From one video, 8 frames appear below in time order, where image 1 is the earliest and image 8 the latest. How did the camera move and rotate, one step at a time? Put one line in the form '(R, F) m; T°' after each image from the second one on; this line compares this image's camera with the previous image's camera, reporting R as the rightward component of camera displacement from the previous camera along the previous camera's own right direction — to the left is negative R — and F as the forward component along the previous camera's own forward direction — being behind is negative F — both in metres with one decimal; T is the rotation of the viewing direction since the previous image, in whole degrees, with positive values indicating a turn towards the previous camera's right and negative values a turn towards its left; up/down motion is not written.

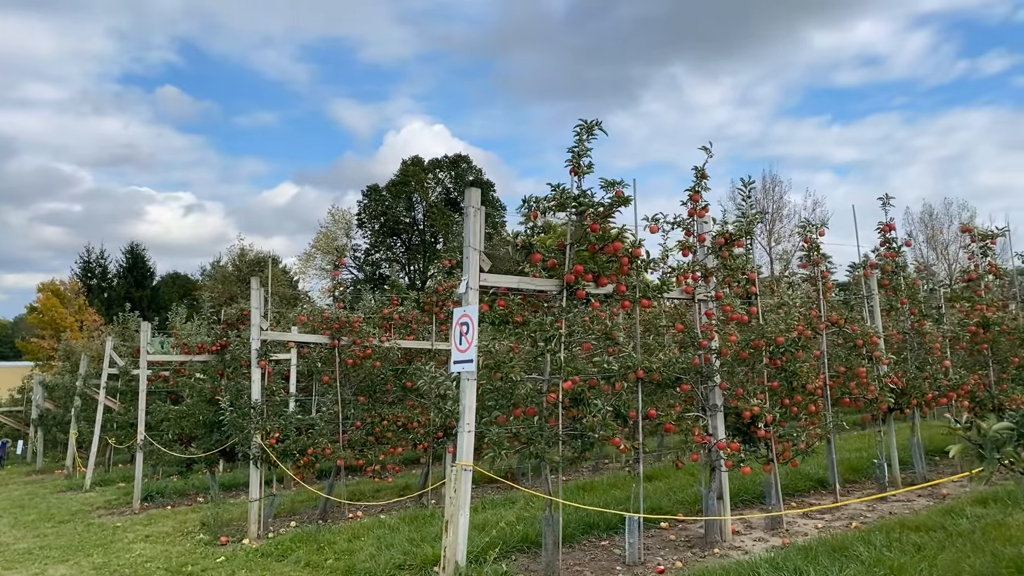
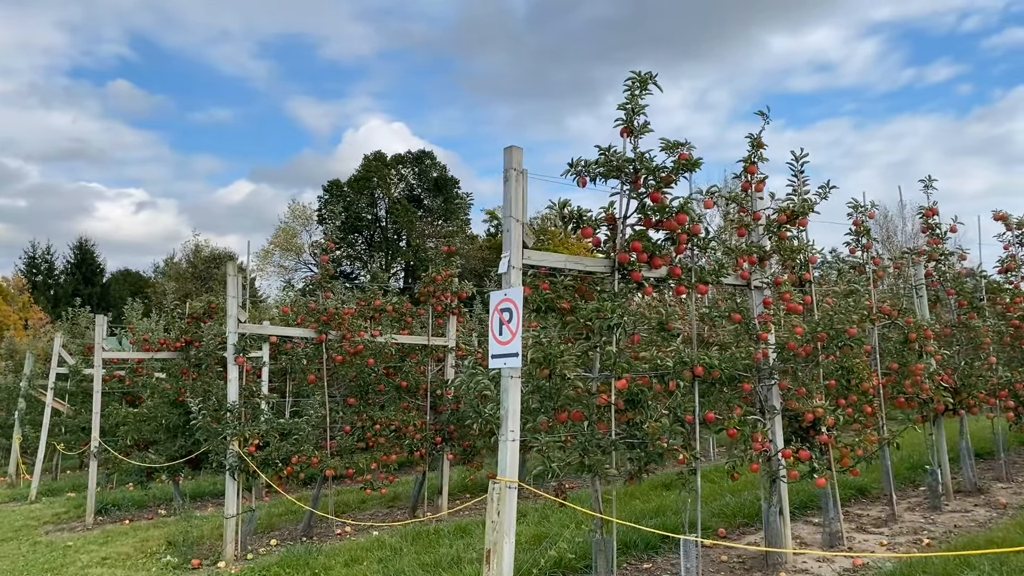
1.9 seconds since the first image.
(-0.4, +0.7) m; +3°
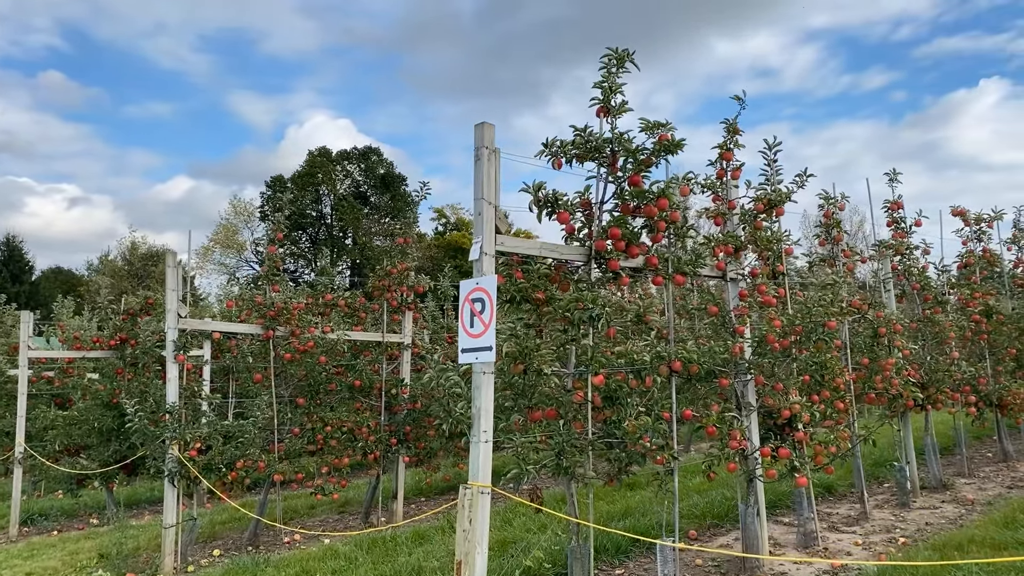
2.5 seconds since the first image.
(-0.1, +0.3) m; +4°
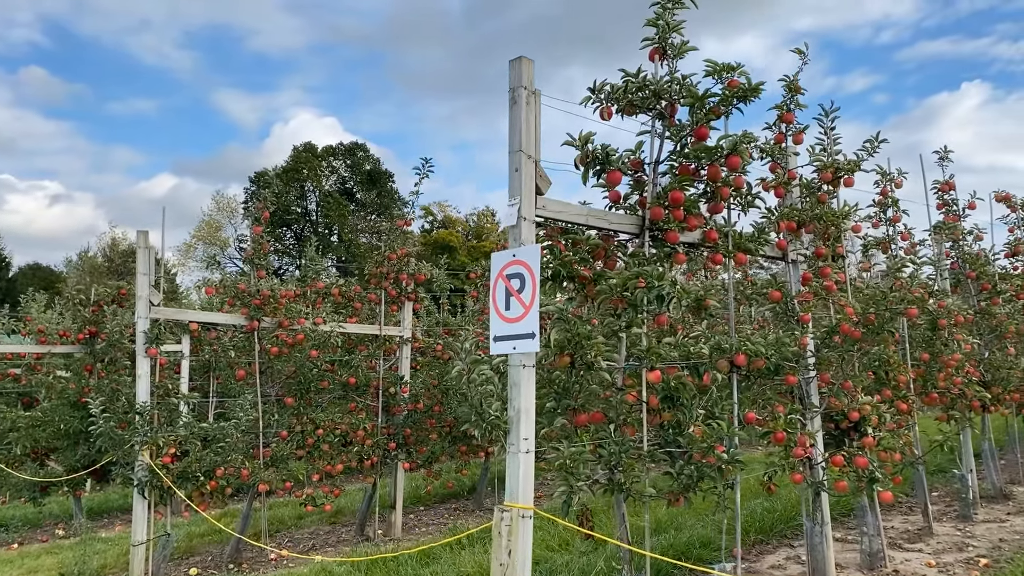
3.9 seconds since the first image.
(-0.2, +0.6) m; +1°
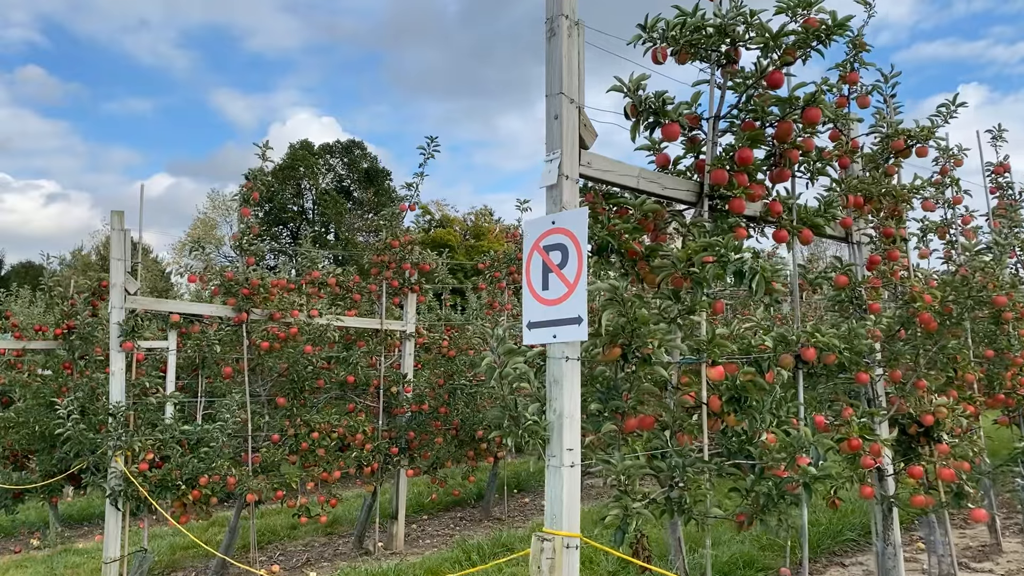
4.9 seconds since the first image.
(-0.1, +0.5) m; 0°
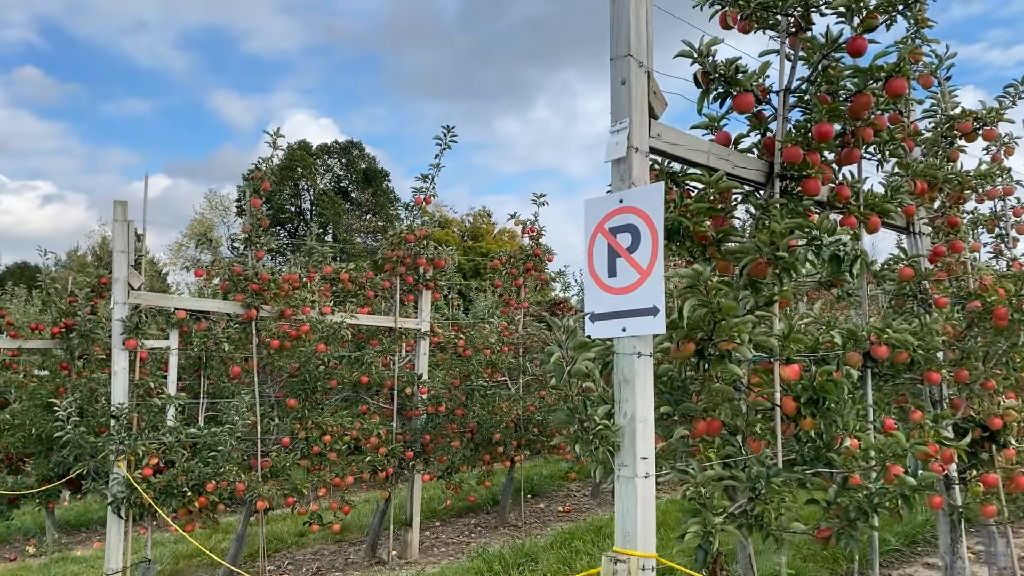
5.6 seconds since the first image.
(-0.2, +0.2) m; 0°
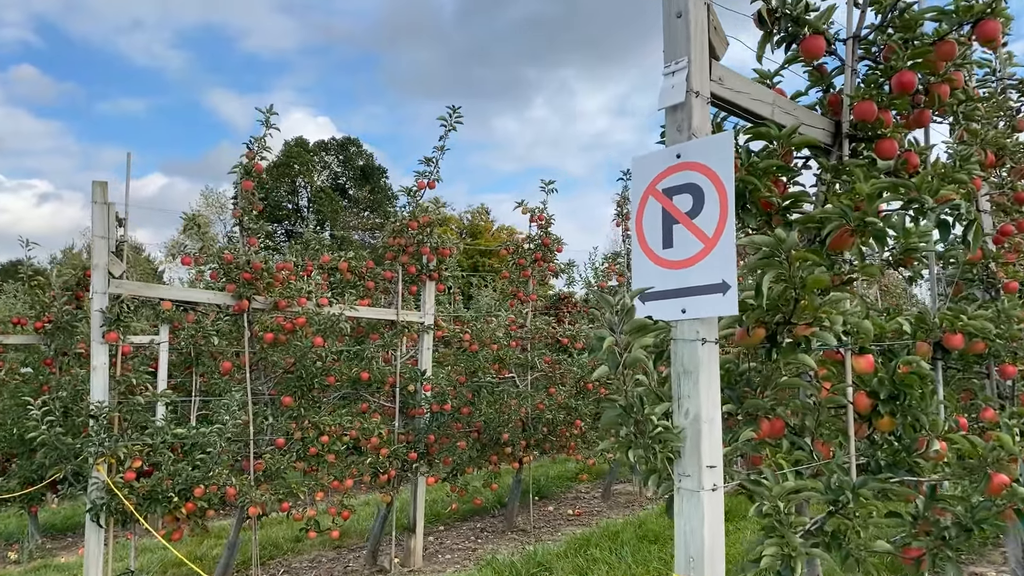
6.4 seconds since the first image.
(-0.1, +0.3) m; 0°
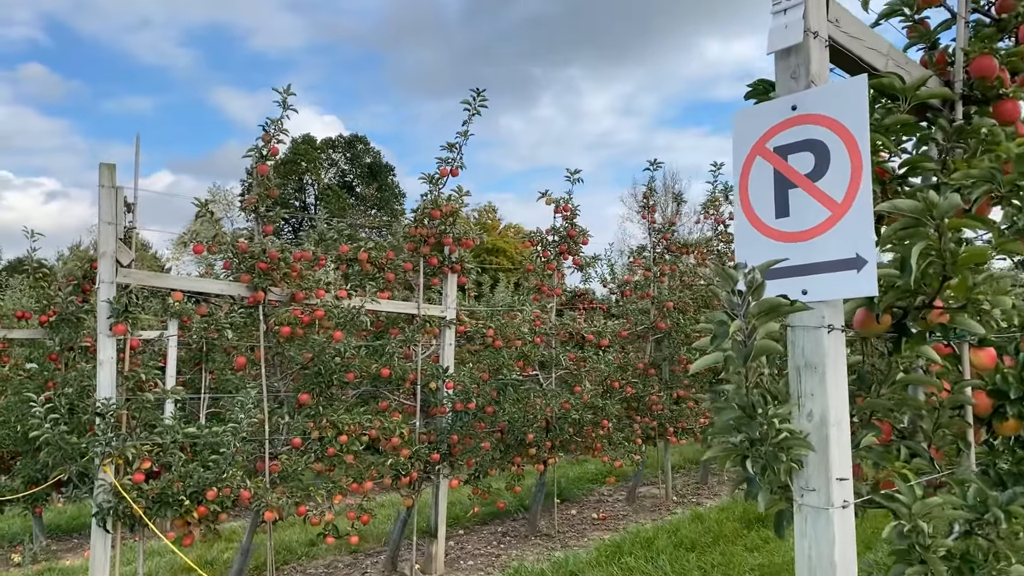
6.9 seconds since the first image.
(-0.1, +0.2) m; 0°
